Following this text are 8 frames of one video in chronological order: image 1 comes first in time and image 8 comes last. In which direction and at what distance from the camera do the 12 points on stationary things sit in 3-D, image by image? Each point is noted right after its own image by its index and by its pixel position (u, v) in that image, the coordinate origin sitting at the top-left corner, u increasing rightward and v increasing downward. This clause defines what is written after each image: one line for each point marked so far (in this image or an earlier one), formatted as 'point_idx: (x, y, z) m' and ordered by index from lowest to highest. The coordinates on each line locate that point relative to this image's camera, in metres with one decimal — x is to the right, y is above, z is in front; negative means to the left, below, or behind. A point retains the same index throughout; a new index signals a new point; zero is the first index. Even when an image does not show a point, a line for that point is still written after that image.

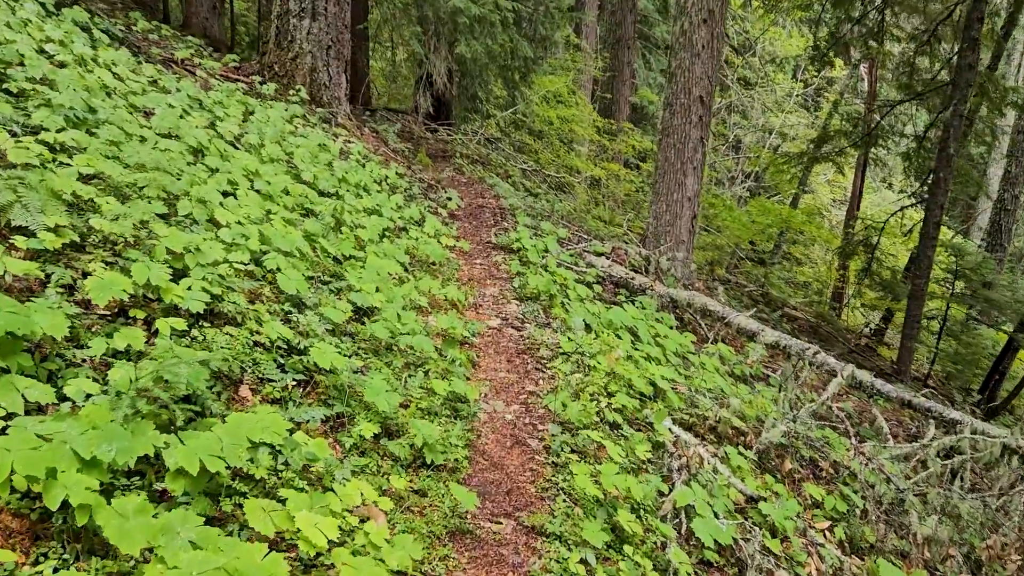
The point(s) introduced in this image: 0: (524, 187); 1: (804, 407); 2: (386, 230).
0: (+0.2, +1.8, +13.2) m
1: (+2.0, -0.8, +5.1) m
2: (-1.0, +0.5, +6.0) m
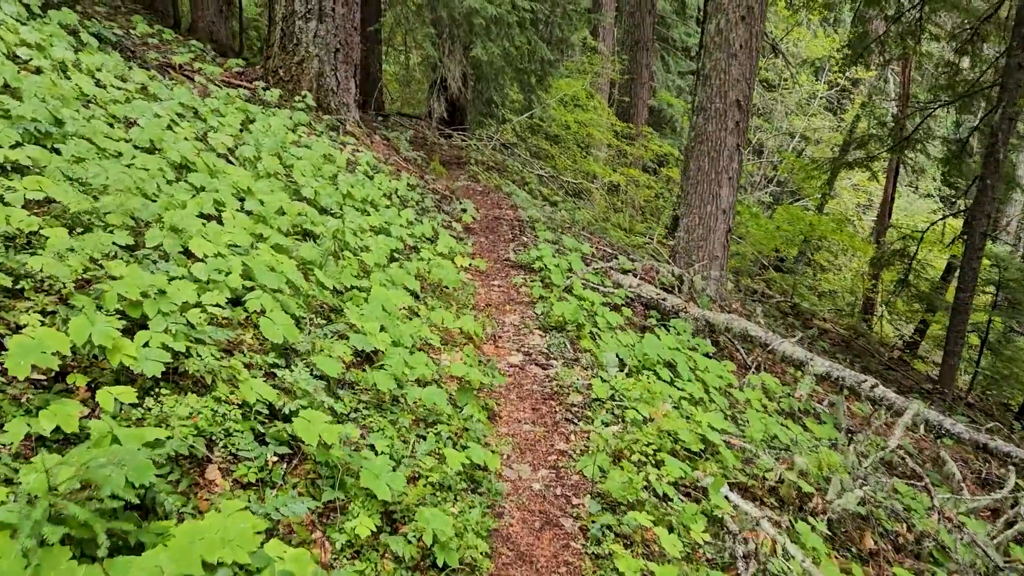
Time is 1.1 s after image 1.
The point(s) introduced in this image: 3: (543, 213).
0: (+0.5, +1.6, +12.6) m
1: (+2.1, -1.0, +4.4) m
2: (-0.8, +0.3, +5.4) m
3: (+0.4, +1.1, +10.9) m
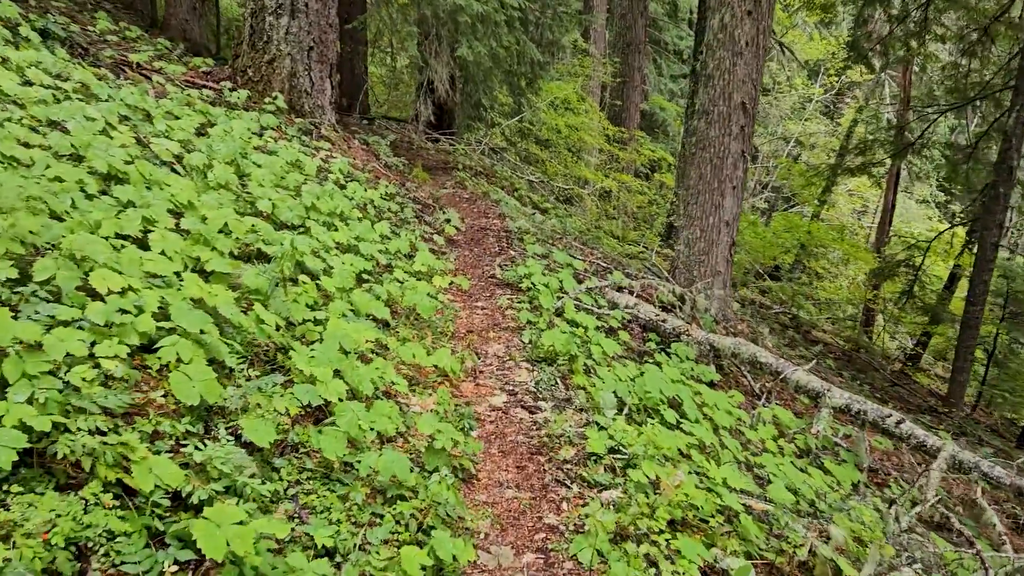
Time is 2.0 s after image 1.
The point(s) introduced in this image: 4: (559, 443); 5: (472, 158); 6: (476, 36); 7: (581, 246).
0: (+0.3, +1.4, +12.0) m
1: (+2.0, -1.2, +3.8) m
2: (-0.9, +0.1, +4.8) m
3: (+0.3, +0.9, +10.3) m
4: (+0.2, -0.7, +3.5) m
5: (-0.6, +2.2, +12.4) m
6: (-0.6, +4.1, +12.0) m
7: (+0.9, +0.5, +9.7) m
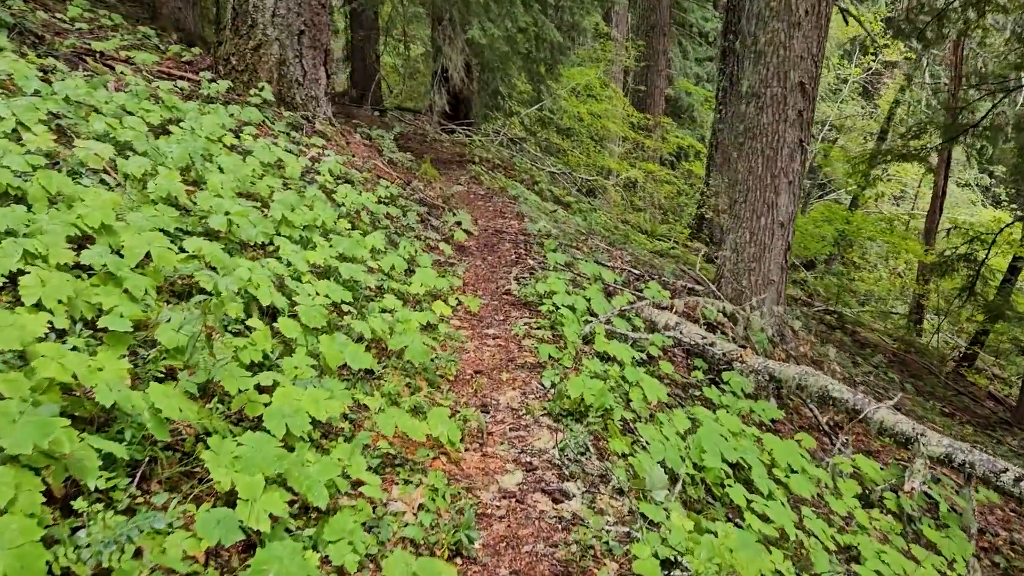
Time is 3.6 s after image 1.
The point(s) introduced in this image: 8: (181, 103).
0: (+0.6, +1.3, +11.0) m
1: (+2.1, -1.3, +2.8) m
2: (-0.9, -0.1, +3.8) m
3: (+0.5, +0.8, +9.3) m
4: (+0.3, -0.9, +2.6) m
5: (-0.3, +2.1, +11.4) m
6: (-0.4, +4.0, +10.9) m
7: (+1.1, +0.5, +8.7) m
8: (-2.6, +1.5, +5.9) m
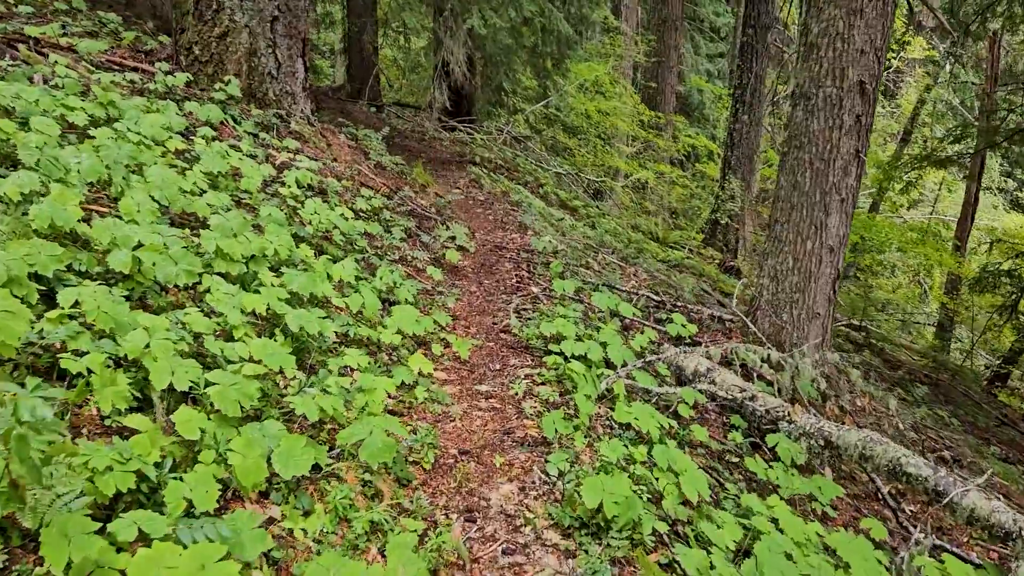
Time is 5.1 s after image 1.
0: (+0.6, +1.1, +10.1) m
1: (+2.1, -1.6, +1.9) m
2: (-0.9, -0.3, +2.9) m
3: (+0.5, +0.6, +8.3) m
4: (+0.3, -1.2, +1.6) m
5: (-0.3, +1.9, +10.5) m
6: (-0.3, +3.8, +10.0) m
7: (+1.1, +0.2, +7.7) m
8: (-2.6, +1.2, +4.9) m
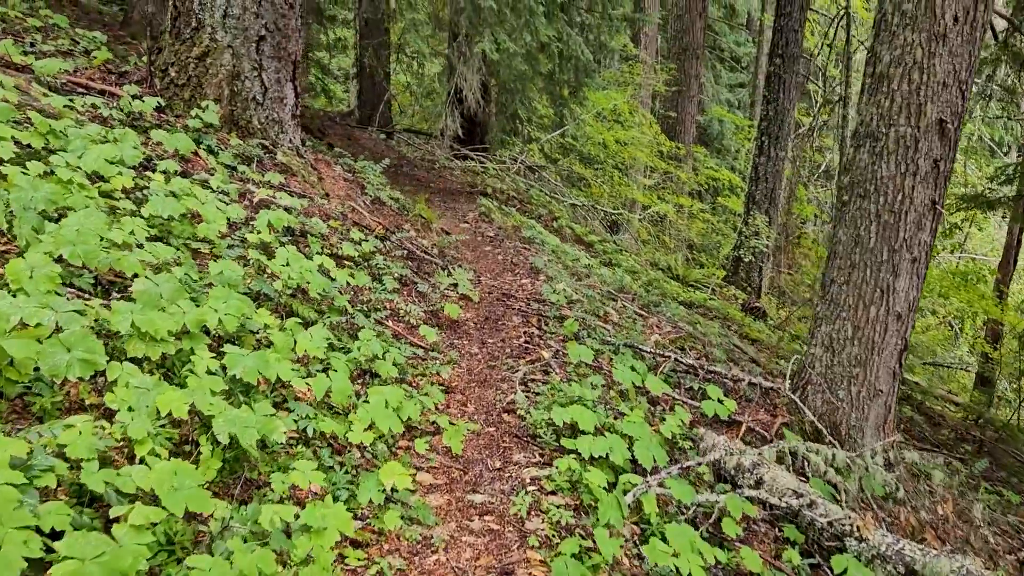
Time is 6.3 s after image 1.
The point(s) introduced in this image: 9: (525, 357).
0: (+0.8, +0.6, +9.3) m
1: (+2.0, -1.9, +1.0) m
2: (-0.9, -0.6, +2.1) m
3: (+0.6, +0.1, +7.6) m
4: (+0.2, -1.4, +0.8) m
5: (-0.1, +1.4, +9.8) m
6: (-0.1, +3.2, +9.3) m
7: (+1.2, -0.3, +7.0) m
8: (-2.5, +0.9, +4.2) m
9: (+0.1, -0.4, +4.7) m
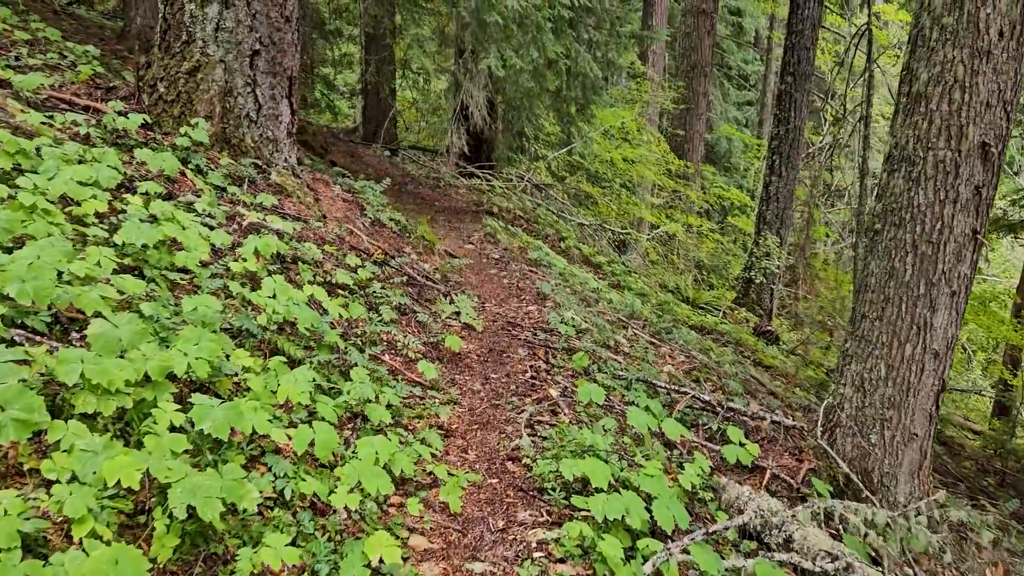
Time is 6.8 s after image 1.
0: (+0.8, +0.3, +9.0) m
1: (+2.0, -2.0, +0.6) m
2: (-0.9, -0.8, +1.8) m
3: (+0.7, -0.1, +7.2) m
4: (+0.2, -1.6, +0.5) m
5: (0.0, +1.1, +9.5) m
6: (0.0, +2.9, +9.1) m
7: (+1.3, -0.5, +6.6) m
8: (-2.5, +0.7, +3.9) m
9: (+0.1, -0.6, +4.3) m
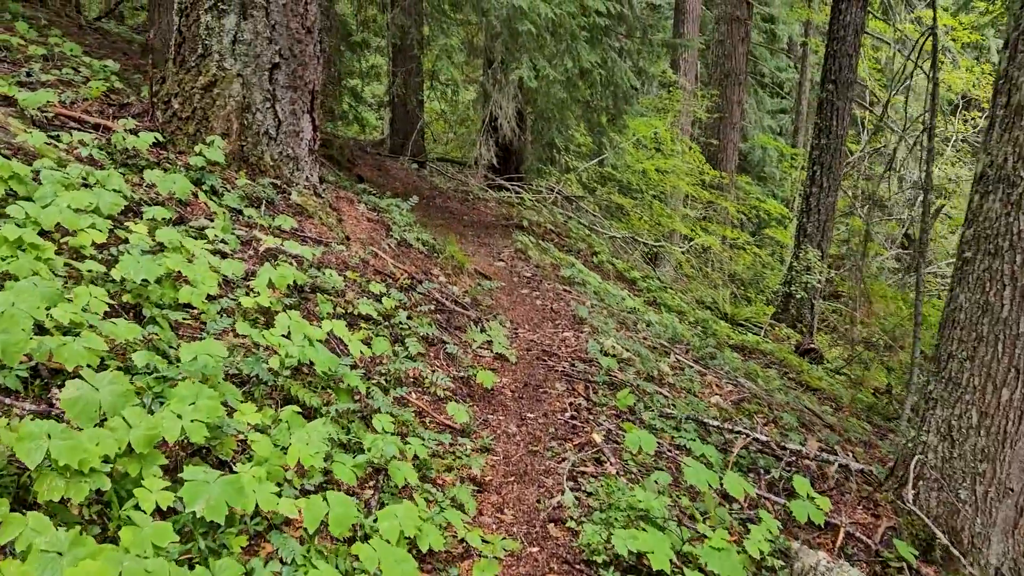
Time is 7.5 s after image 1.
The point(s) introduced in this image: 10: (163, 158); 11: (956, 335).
0: (+1.2, 0.0, +8.5) m
1: (+2.1, -2.2, +0.1) m
2: (-0.7, -0.9, +1.4) m
3: (+1.0, -0.3, +6.8) m
4: (+0.3, -1.7, 0.0) m
5: (+0.3, +0.8, +9.1) m
6: (+0.4, +2.7, +8.7) m
7: (+1.6, -0.7, +6.1) m
8: (-2.3, +0.6, +3.6) m
9: (+0.3, -0.8, +3.9) m
10: (-2.2, +0.8, +4.7) m
11: (+2.2, -0.2, +3.7) m
